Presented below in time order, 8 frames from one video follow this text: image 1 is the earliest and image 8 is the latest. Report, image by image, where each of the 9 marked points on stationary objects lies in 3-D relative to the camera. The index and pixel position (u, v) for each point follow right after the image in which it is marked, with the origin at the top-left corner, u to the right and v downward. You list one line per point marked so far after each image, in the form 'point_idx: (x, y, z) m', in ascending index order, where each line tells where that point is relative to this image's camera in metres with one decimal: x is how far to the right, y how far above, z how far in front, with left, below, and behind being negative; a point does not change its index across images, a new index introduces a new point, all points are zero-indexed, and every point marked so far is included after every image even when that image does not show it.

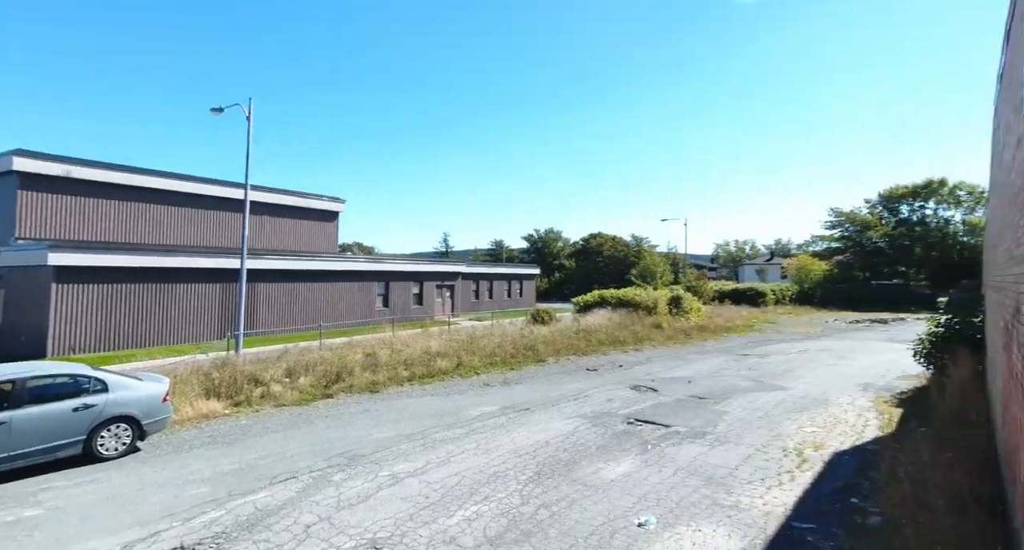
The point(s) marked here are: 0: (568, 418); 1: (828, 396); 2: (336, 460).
0: (+0.8, -2.1, +7.9) m
1: (+5.6, -2.1, +9.7) m
2: (-1.9, -2.0, +5.9) m
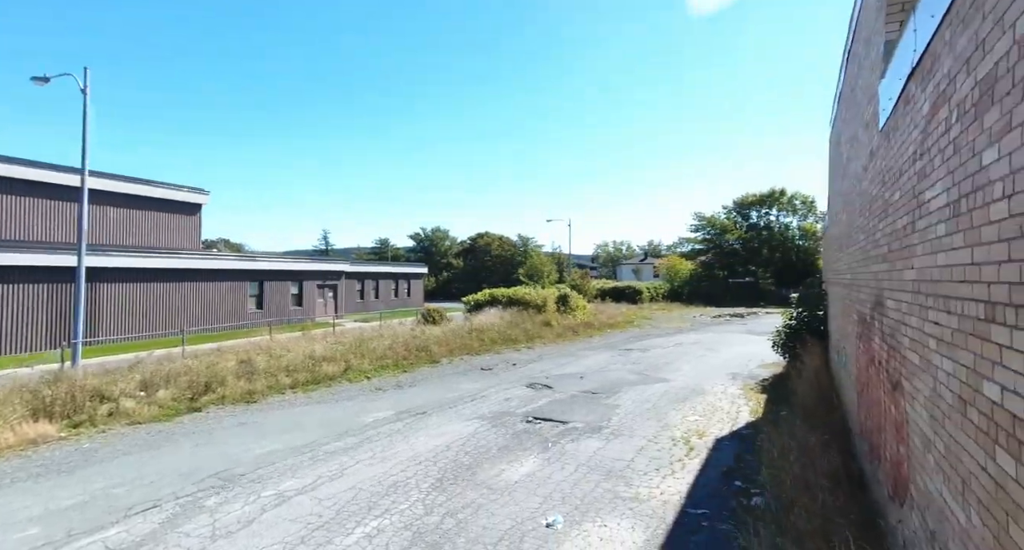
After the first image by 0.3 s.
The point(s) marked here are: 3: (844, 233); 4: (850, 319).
0: (-0.6, -2.1, +7.8) m
1: (+3.7, -2.1, +10.4) m
2: (-2.9, -2.0, +5.2) m
3: (+4.1, +0.6, +6.8) m
4: (+3.6, -0.5, +5.8) m
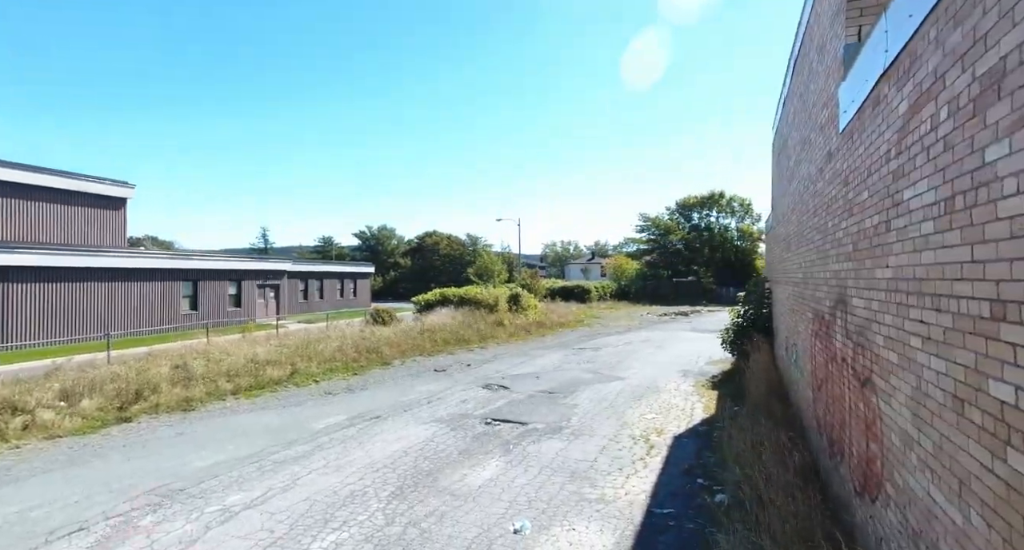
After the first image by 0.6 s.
0: (-1.2, -2.1, +7.5) m
1: (+2.8, -2.1, +10.6) m
2: (-3.2, -2.0, +4.8) m
3: (+3.6, +0.6, +7.0) m
4: (+3.2, -0.5, +6.0) m
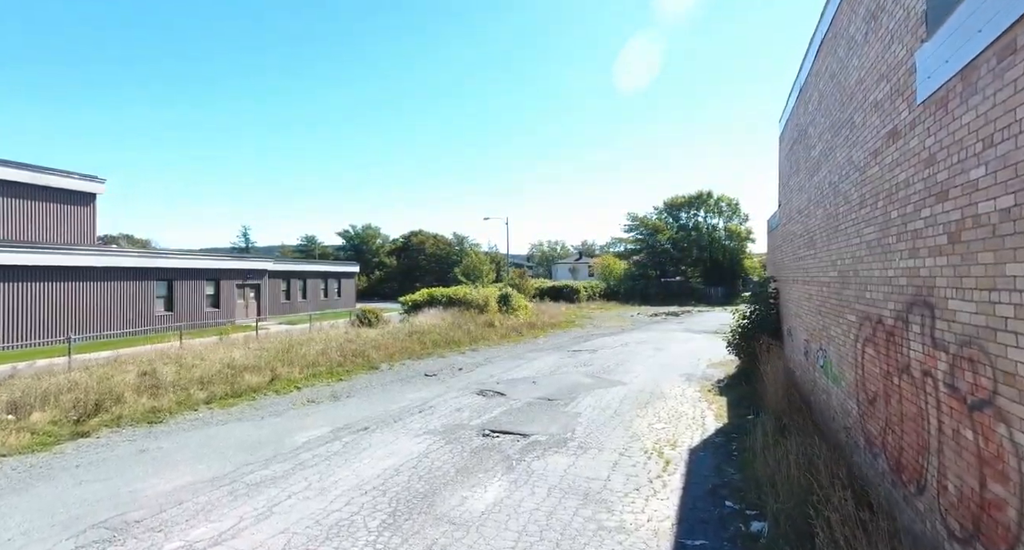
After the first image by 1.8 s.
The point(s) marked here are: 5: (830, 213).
0: (-1.2, -2.0, +6.9) m
1: (+2.8, -2.1, +10.1) m
2: (-3.2, -2.0, +4.1) m
3: (+3.6, +0.6, +6.5) m
4: (+3.3, -0.4, +5.5) m
5: (+3.3, +0.6, +5.6) m
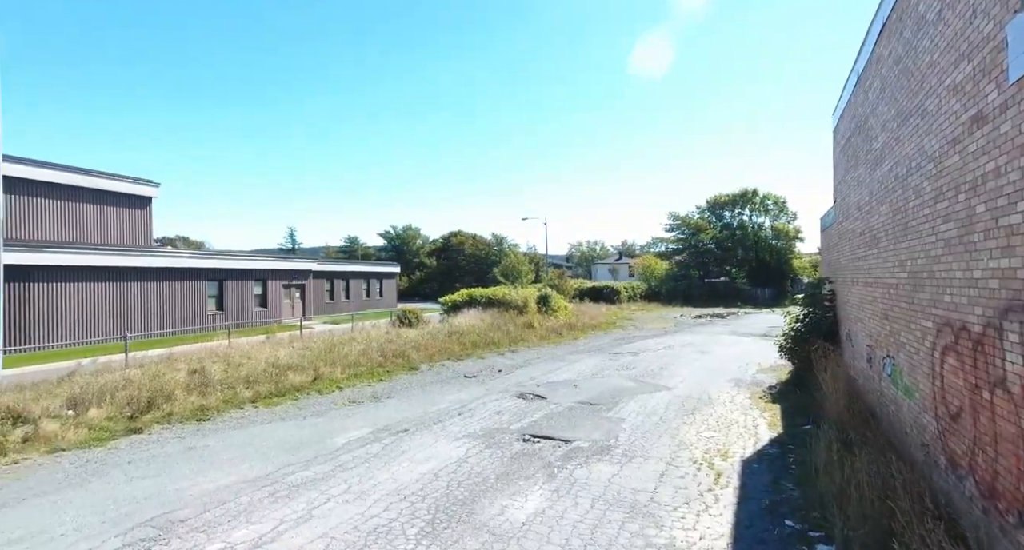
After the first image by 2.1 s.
0: (-0.7, -2.1, +6.8) m
1: (+3.5, -2.1, +9.7) m
2: (-2.8, -2.0, +4.1) m
3: (+4.1, +0.6, +6.0) m
4: (+3.7, -0.5, +5.1) m
5: (+3.7, +0.6, +5.2) m
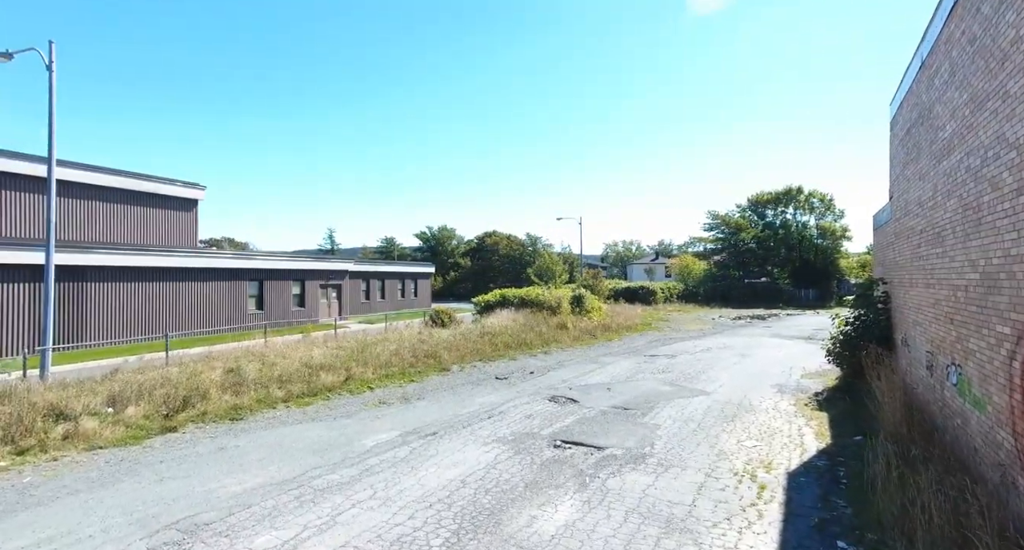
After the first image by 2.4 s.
0: (-0.3, -2.1, +6.6) m
1: (+4.0, -2.1, +9.2) m
2: (-2.6, -2.0, +4.1) m
3: (+4.4, +0.6, +5.6) m
4: (+3.9, -0.5, +4.6) m
5: (+4.0, +0.6, +4.7) m
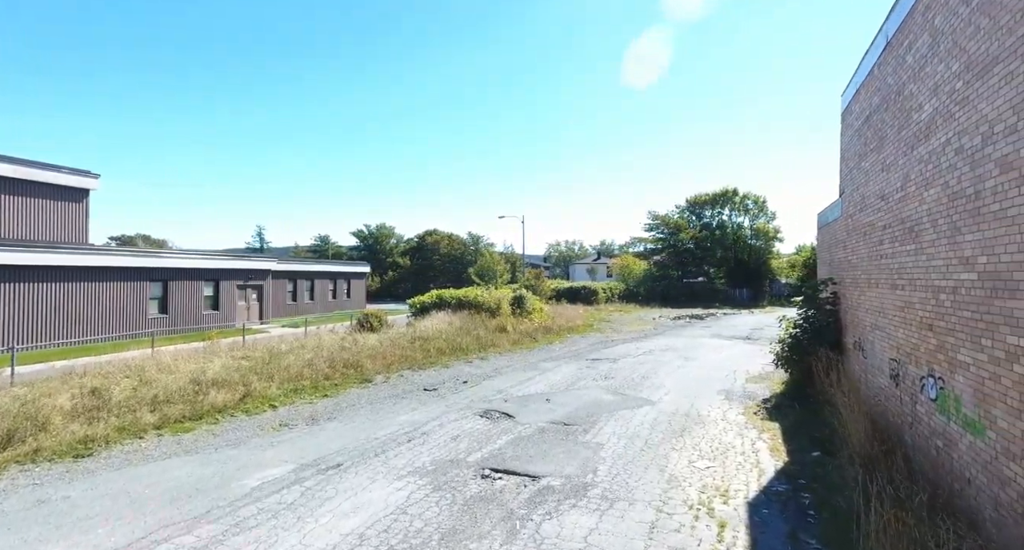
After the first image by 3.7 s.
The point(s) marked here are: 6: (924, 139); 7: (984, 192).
0: (-1.2, -2.1, +5.5) m
1: (+2.9, -2.1, +8.6) m
2: (-3.2, -2.0, +2.8) m
3: (+3.7, +0.6, +4.9) m
4: (+3.3, -0.5, +4.0) m
5: (+3.3, +0.6, +4.0) m
6: (+3.6, +1.2, +4.8) m
7: (+3.2, +0.5, +3.7) m
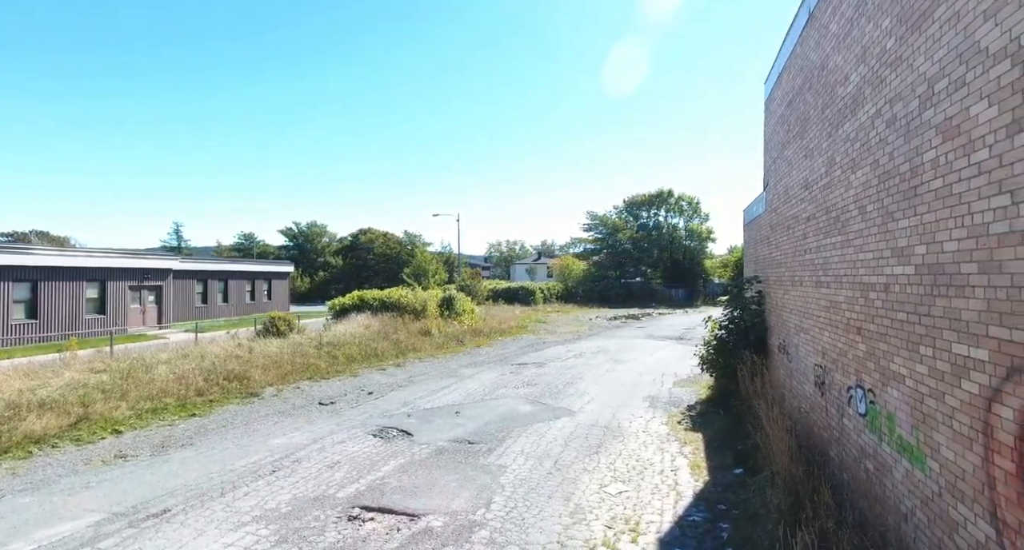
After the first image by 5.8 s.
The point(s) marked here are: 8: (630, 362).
0: (-2.2, -2.0, +4.4) m
1: (+1.5, -2.1, +7.8) m
2: (-4.0, -1.9, +1.5) m
3: (+2.6, +0.6, +4.3) m
4: (+2.3, -0.4, +3.3) m
5: (+2.4, +0.7, +3.4) m
6: (+2.6, +1.2, +4.1) m
7: (+2.3, +0.6, +3.0) m
8: (+2.9, -2.1, +13.2) m
